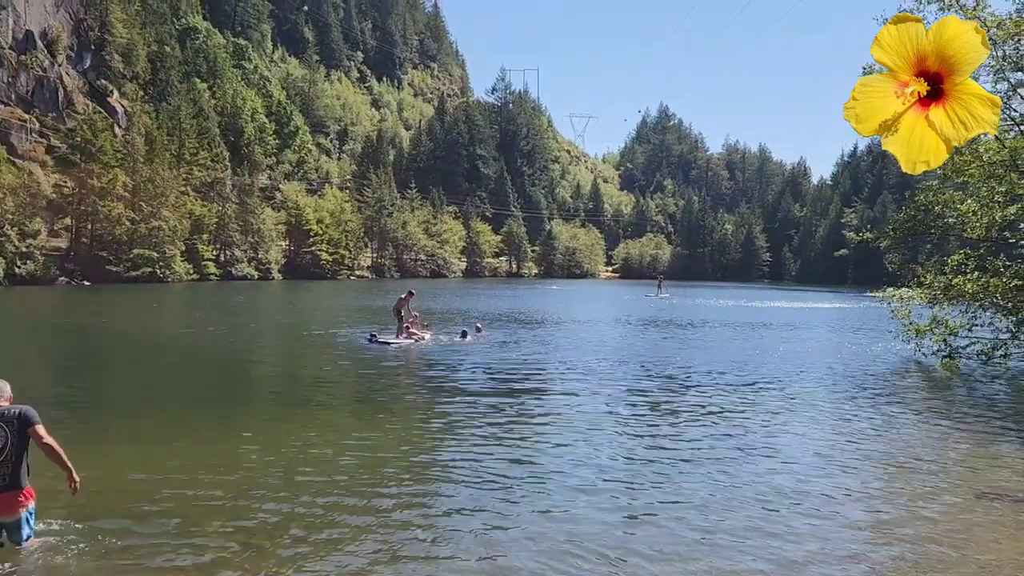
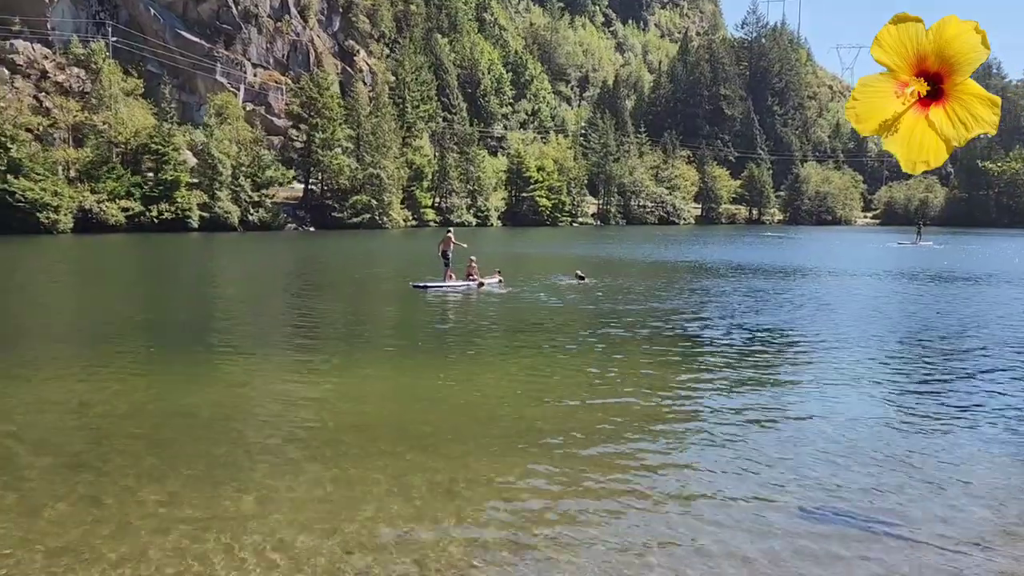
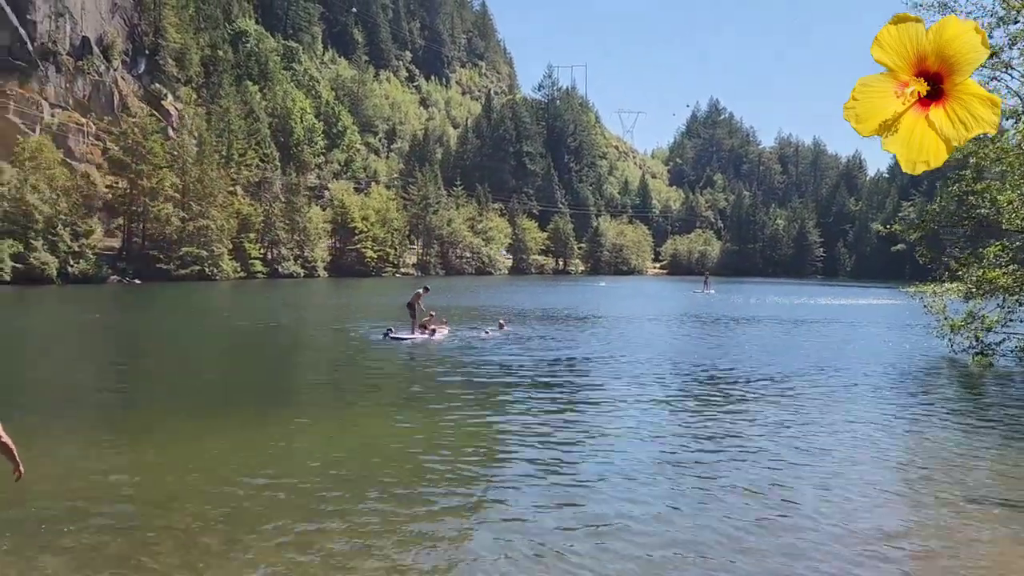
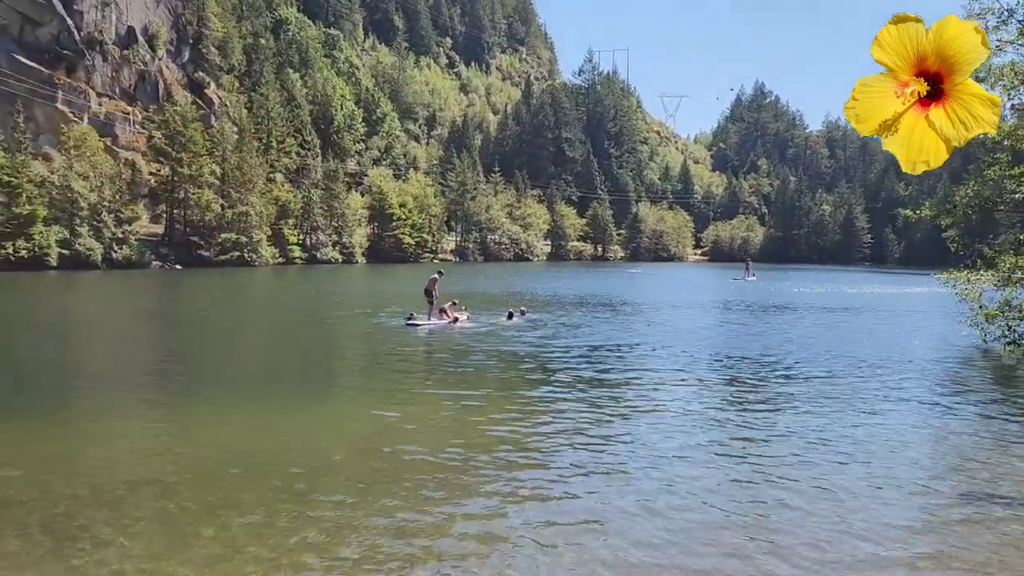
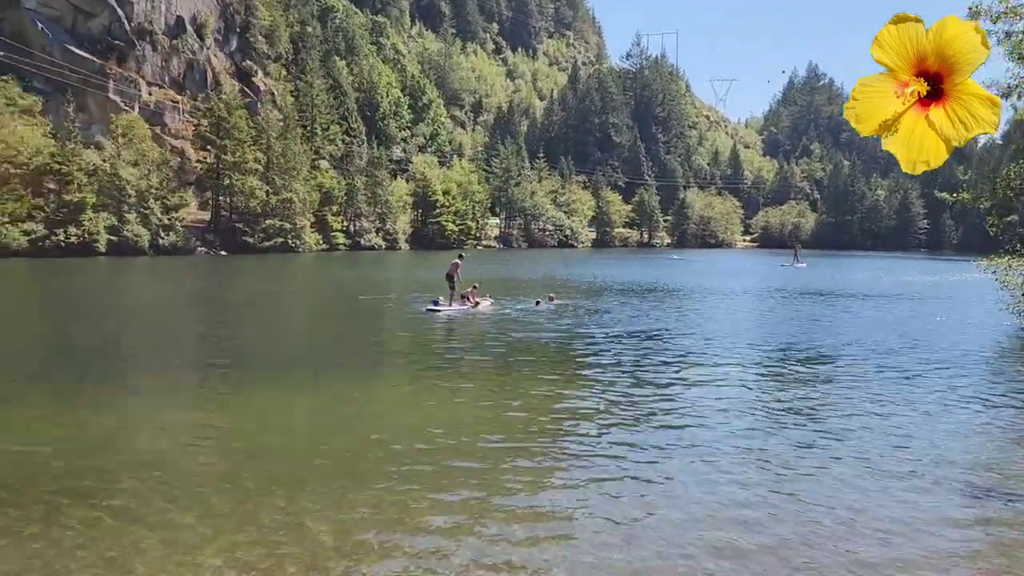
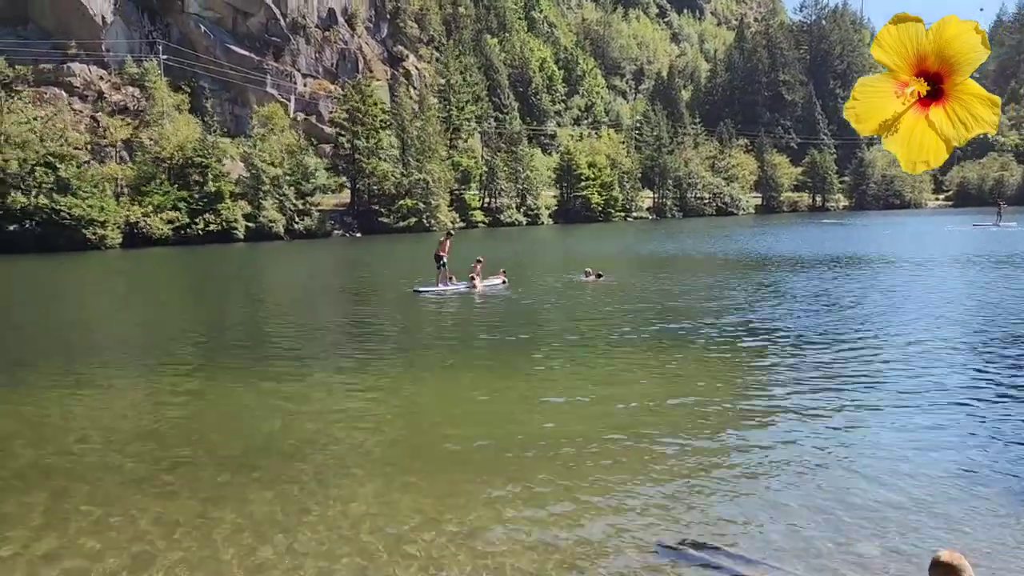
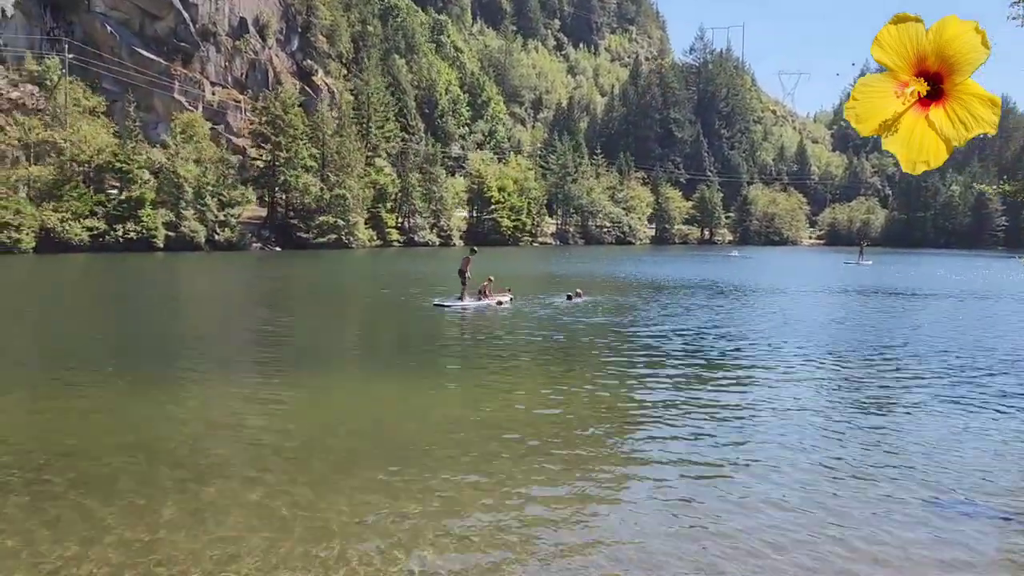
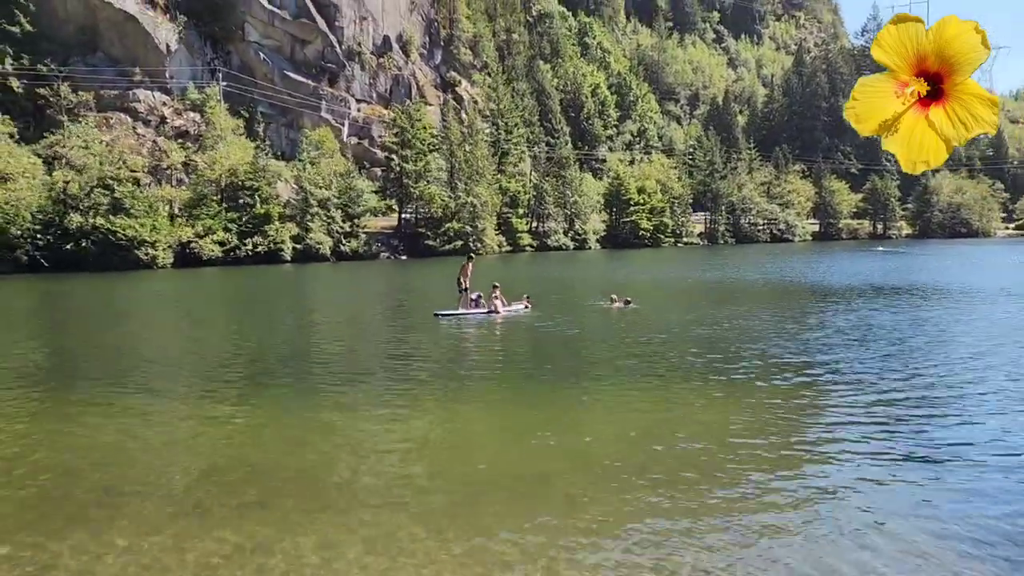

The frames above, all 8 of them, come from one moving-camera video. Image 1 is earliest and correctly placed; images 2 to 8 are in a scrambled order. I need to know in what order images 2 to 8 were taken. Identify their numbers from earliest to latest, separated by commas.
3, 4, 5, 7, 2, 6, 8
